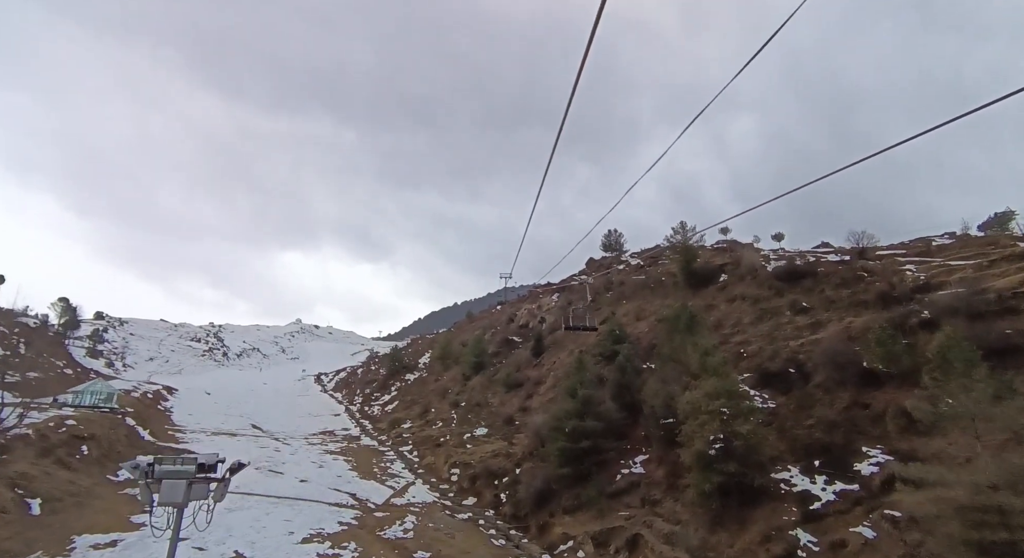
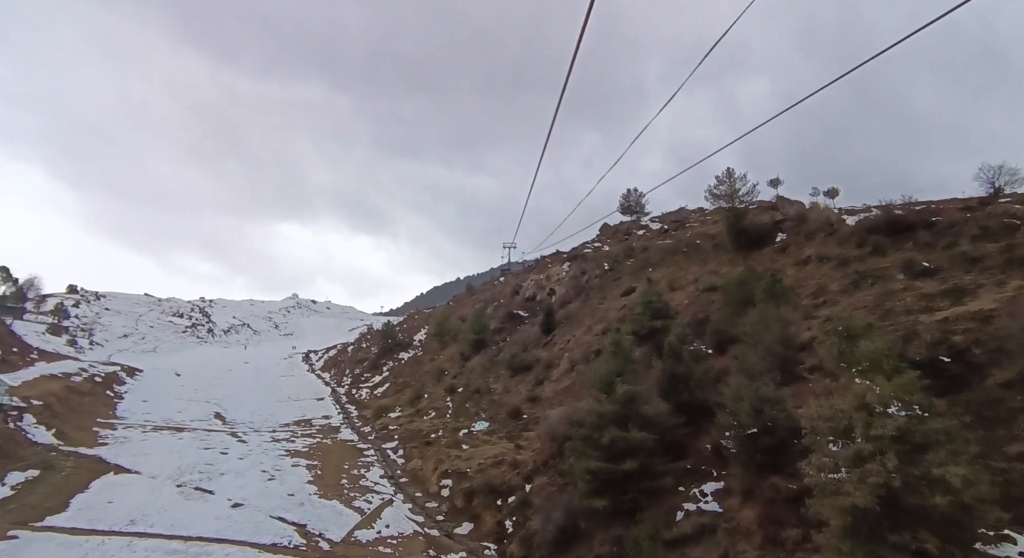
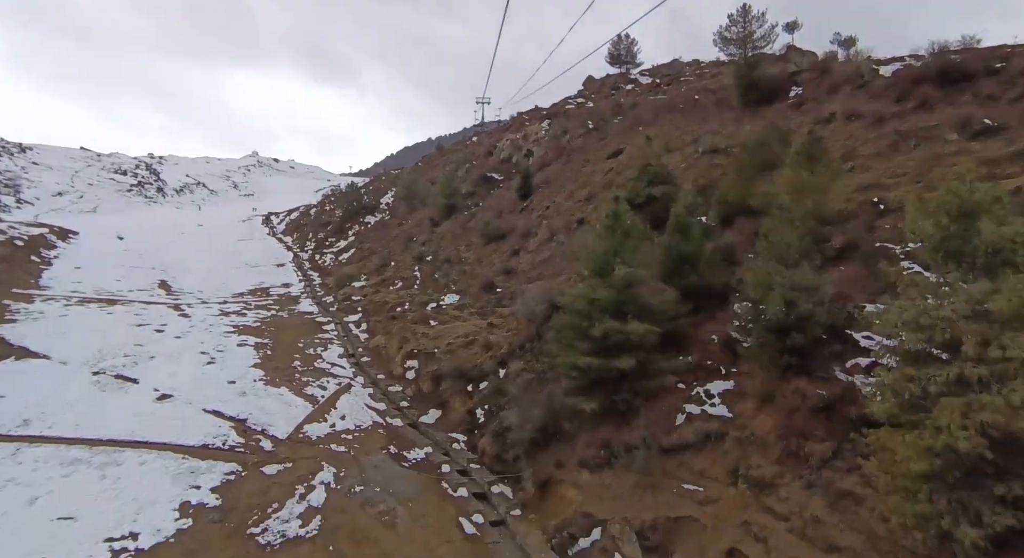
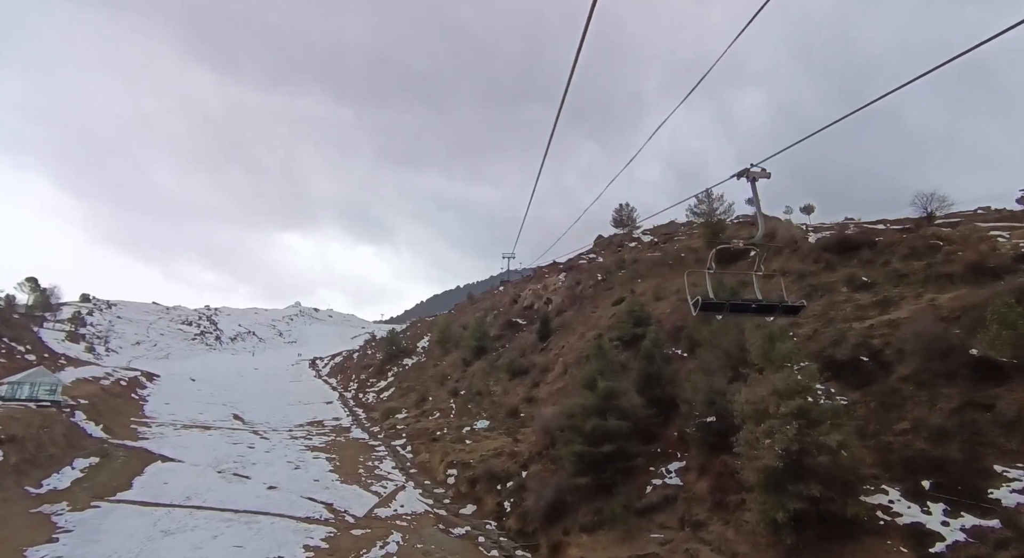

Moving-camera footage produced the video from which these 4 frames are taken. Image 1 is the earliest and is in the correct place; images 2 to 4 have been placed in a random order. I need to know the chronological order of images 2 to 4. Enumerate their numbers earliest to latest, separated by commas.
4, 2, 3
